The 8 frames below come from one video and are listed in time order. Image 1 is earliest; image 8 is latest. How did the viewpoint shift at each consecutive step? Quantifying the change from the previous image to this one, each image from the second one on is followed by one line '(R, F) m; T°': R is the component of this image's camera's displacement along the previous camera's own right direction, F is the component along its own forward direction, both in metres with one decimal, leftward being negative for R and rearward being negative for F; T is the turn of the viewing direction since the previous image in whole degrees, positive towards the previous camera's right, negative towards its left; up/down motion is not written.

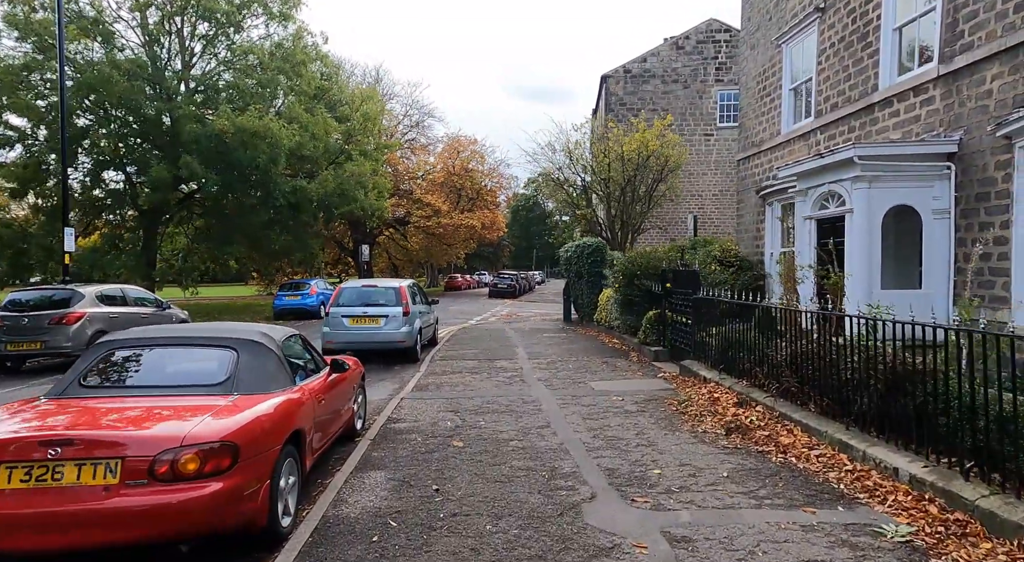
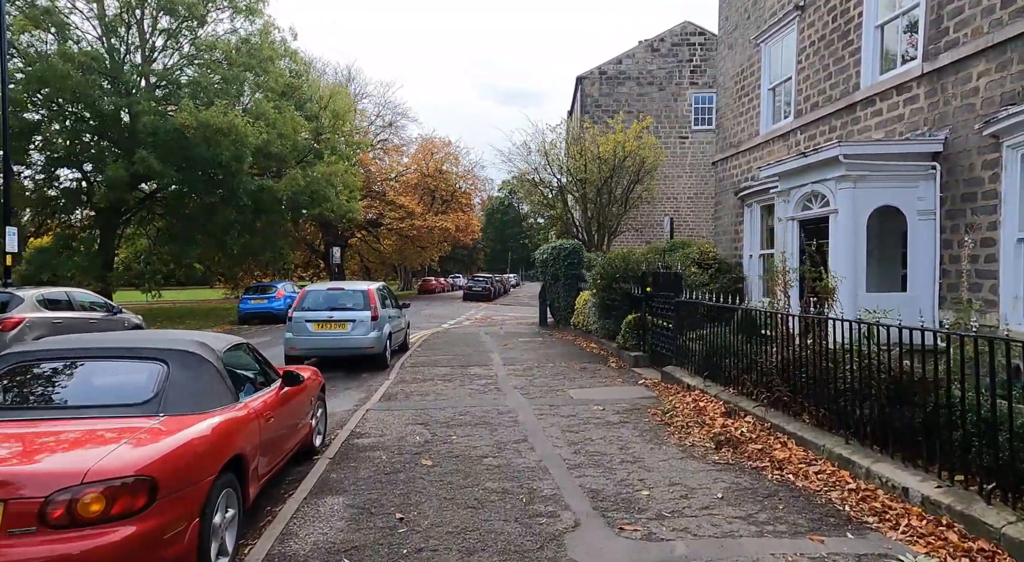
(0.0, +0.5) m; +2°
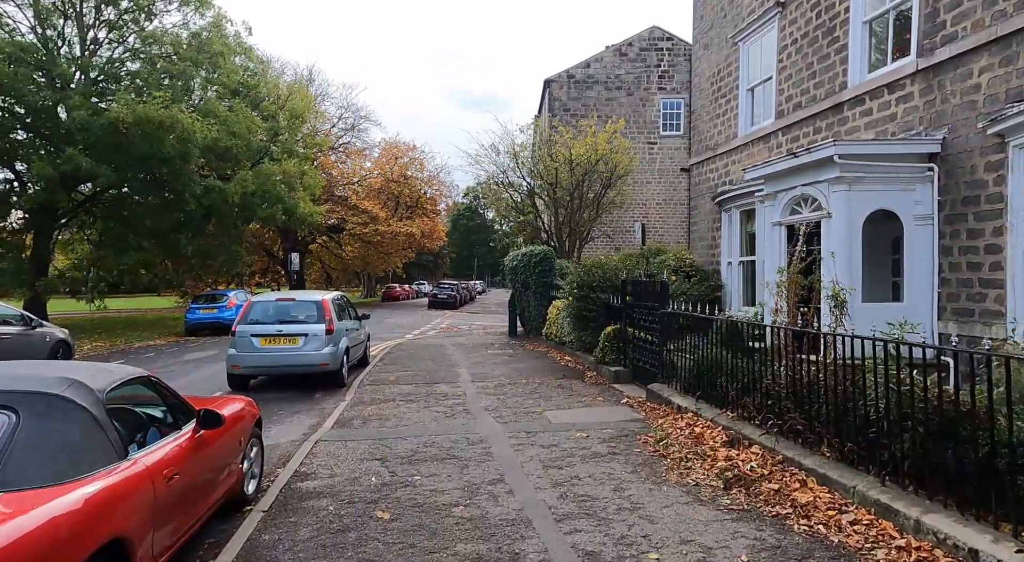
(-0.1, +0.8) m; +3°
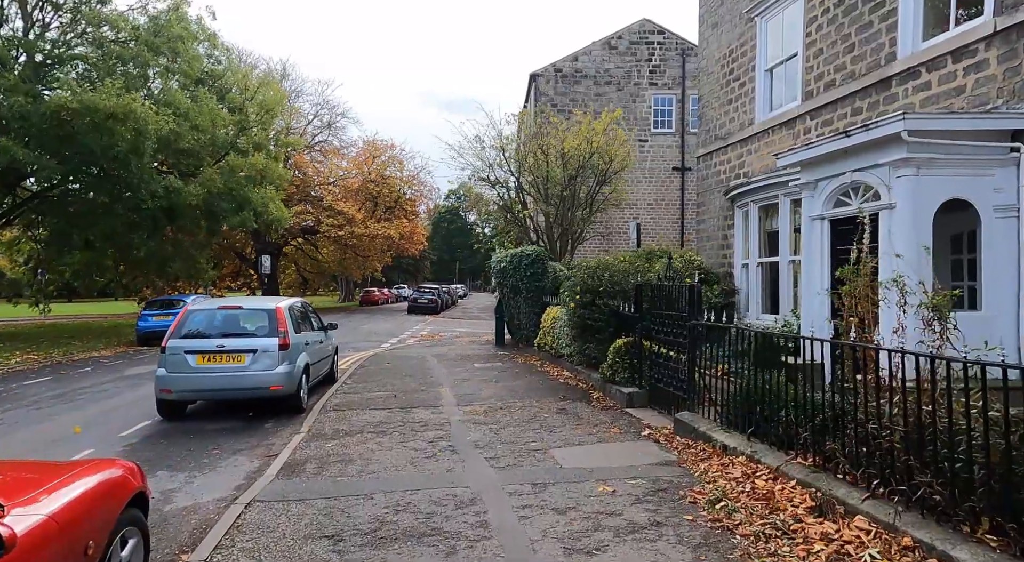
(-0.2, +1.6) m; +2°
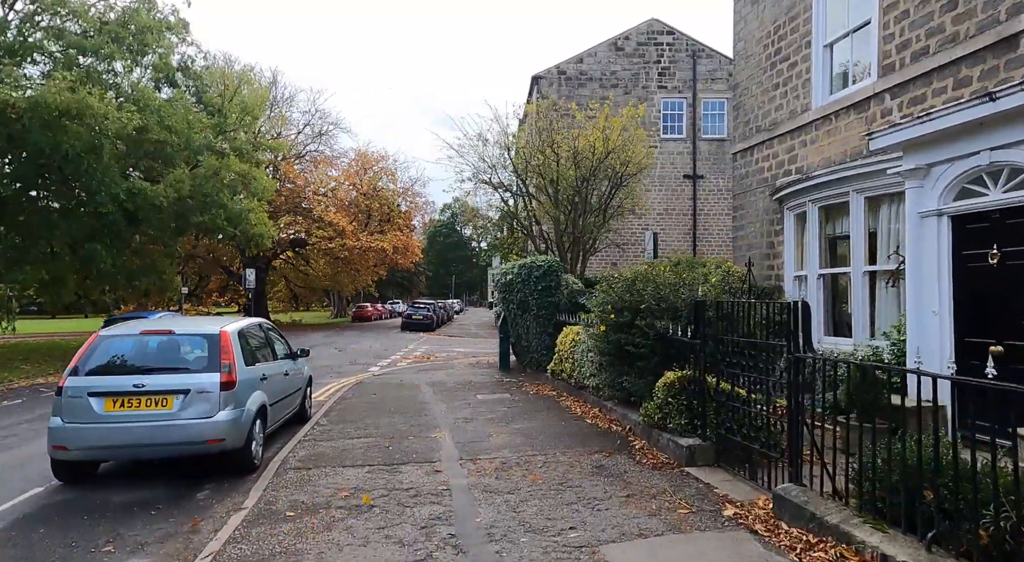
(-0.2, +2.0) m; 0°
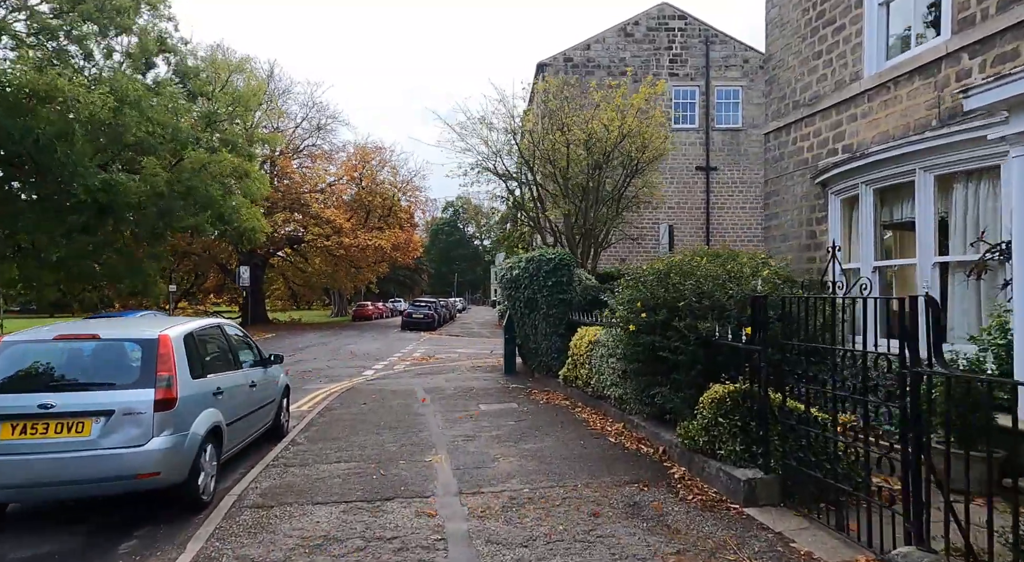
(-0.1, +1.3) m; 0°
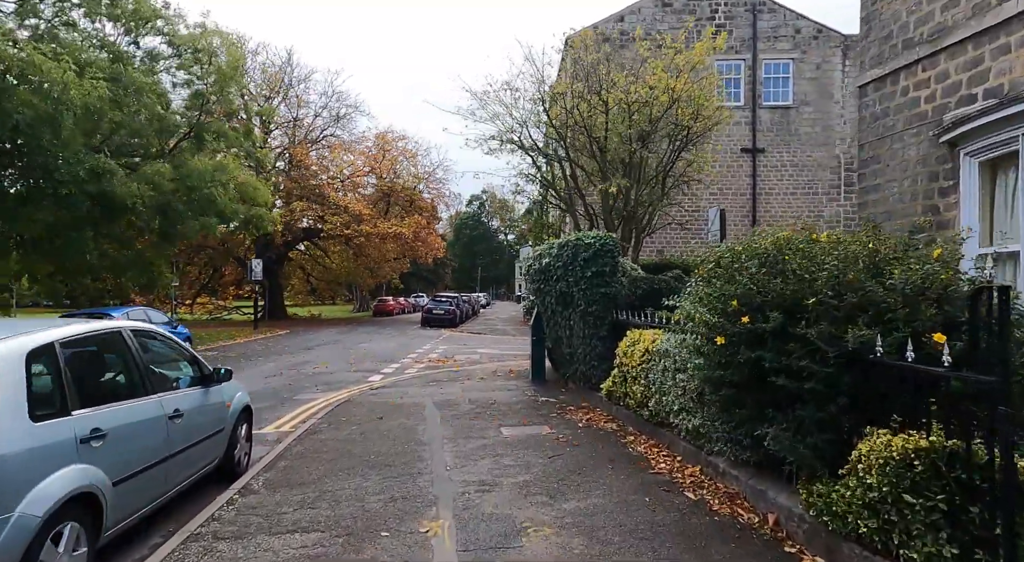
(-0.1, +2.1) m; -2°
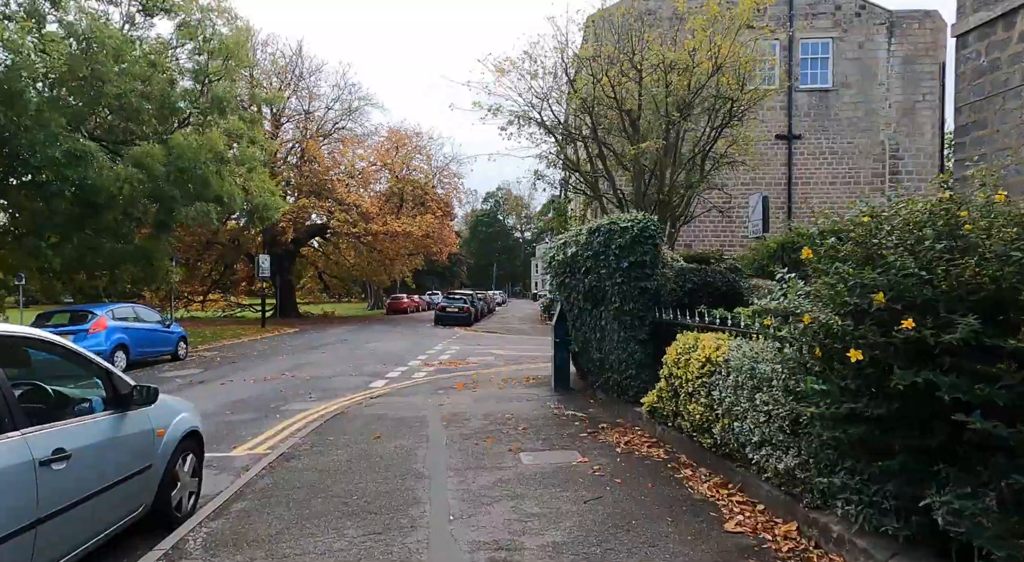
(-0.1, +1.5) m; -1°
